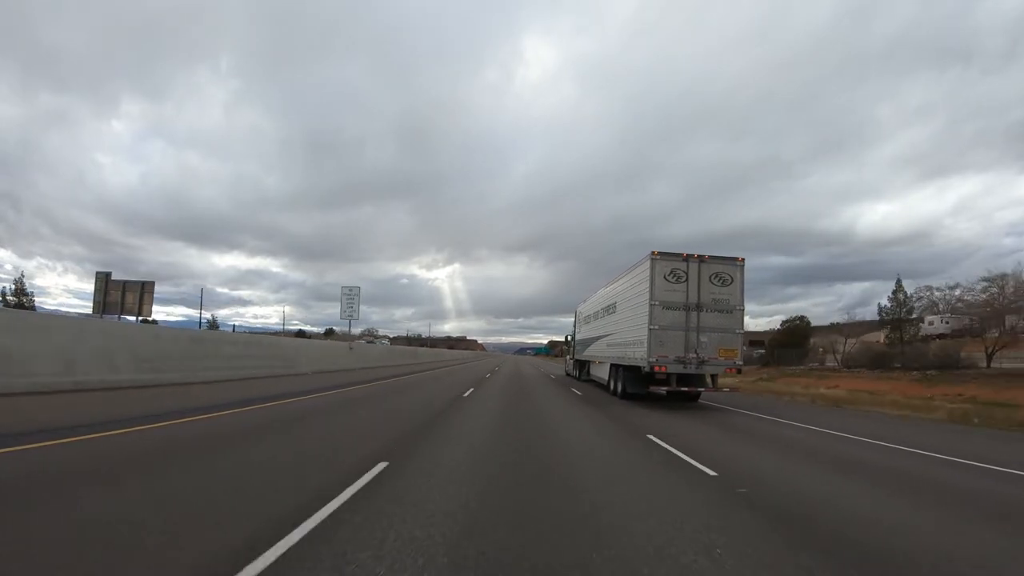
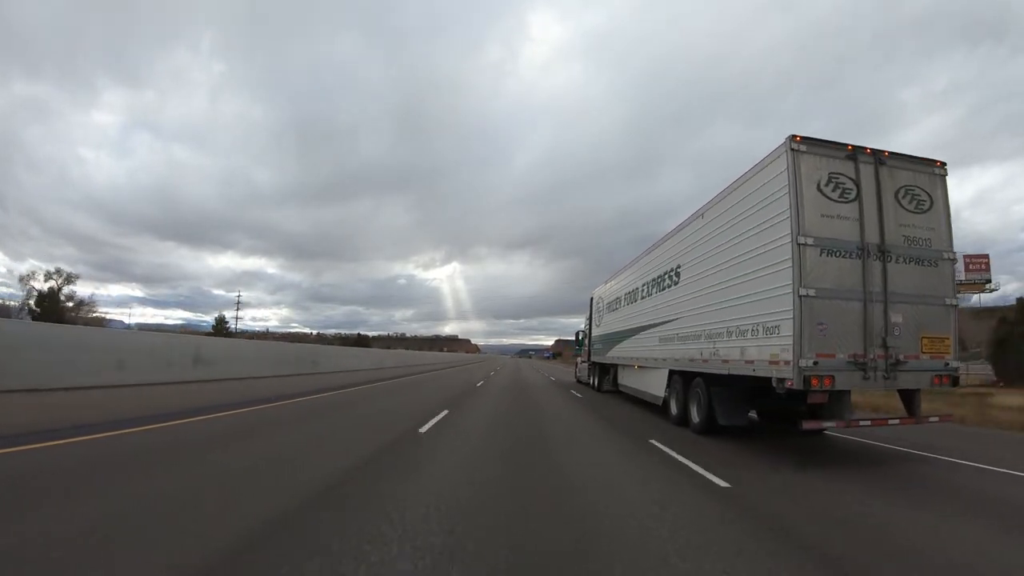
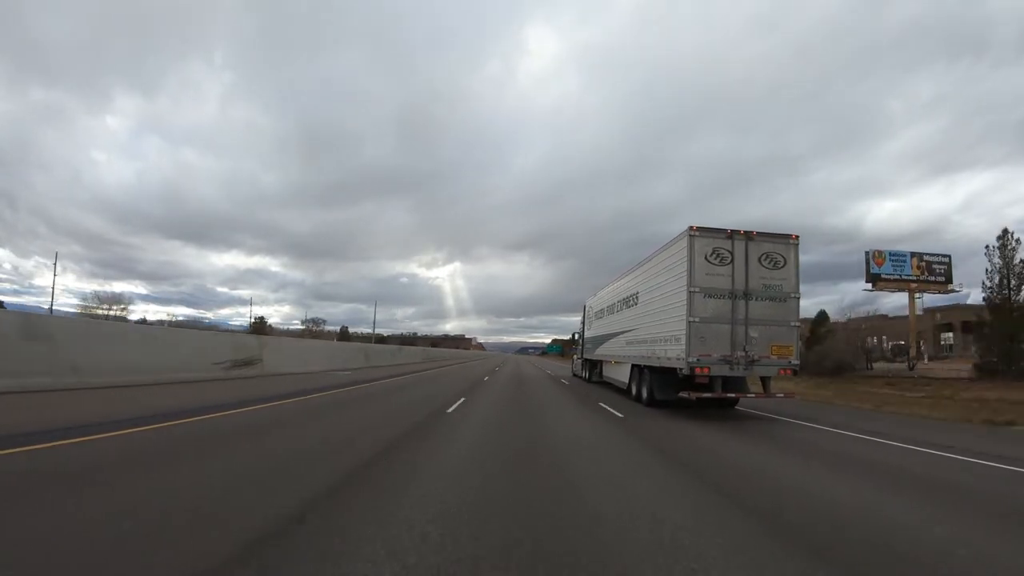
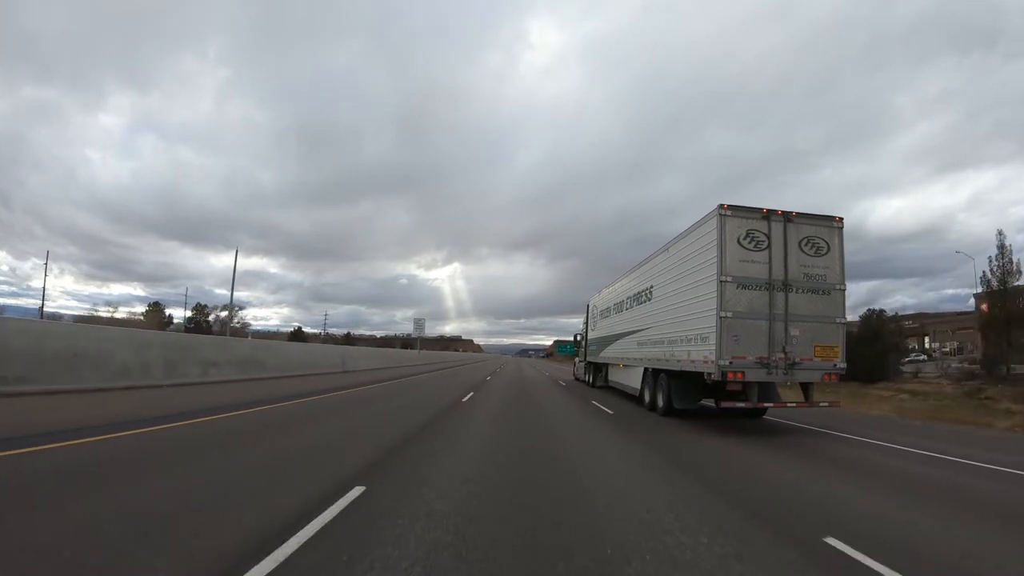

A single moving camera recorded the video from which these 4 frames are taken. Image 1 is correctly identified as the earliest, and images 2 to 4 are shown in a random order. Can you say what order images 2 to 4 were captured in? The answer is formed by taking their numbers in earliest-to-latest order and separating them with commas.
3, 4, 2
